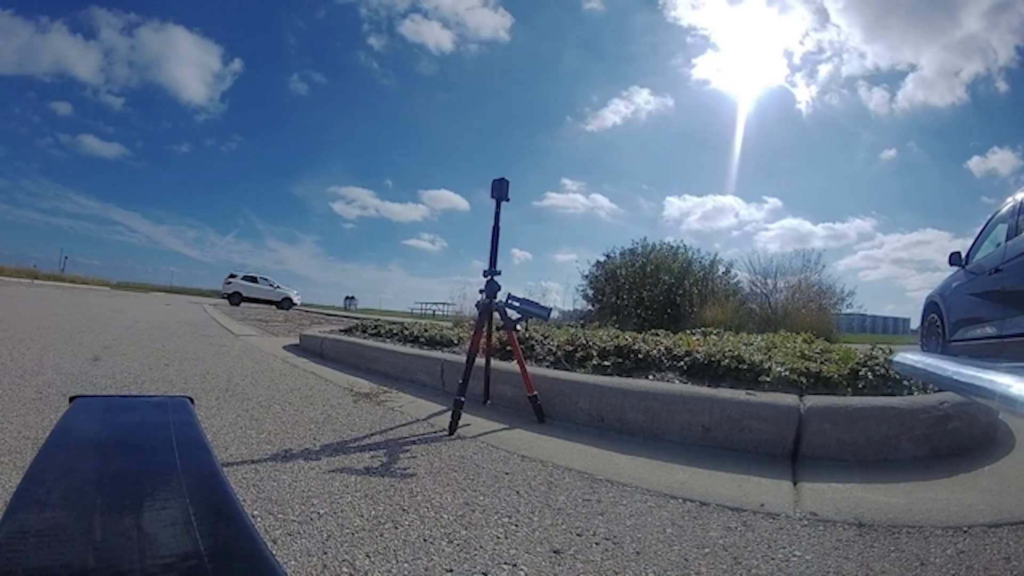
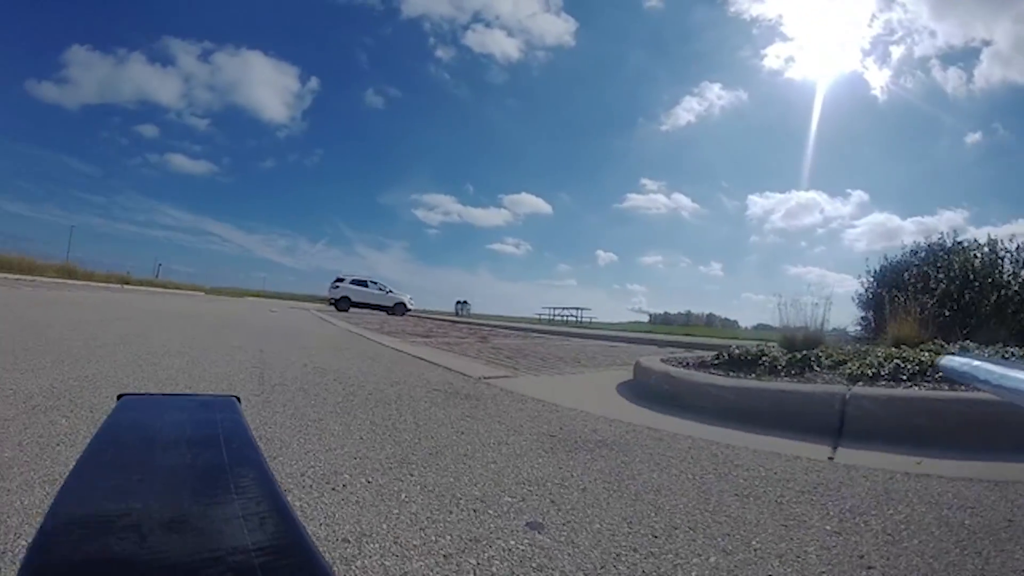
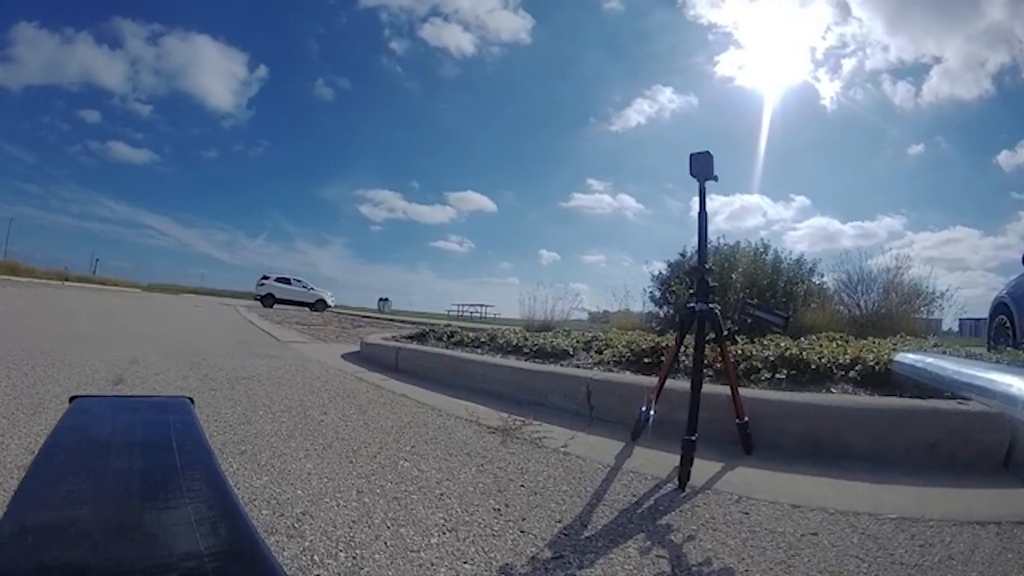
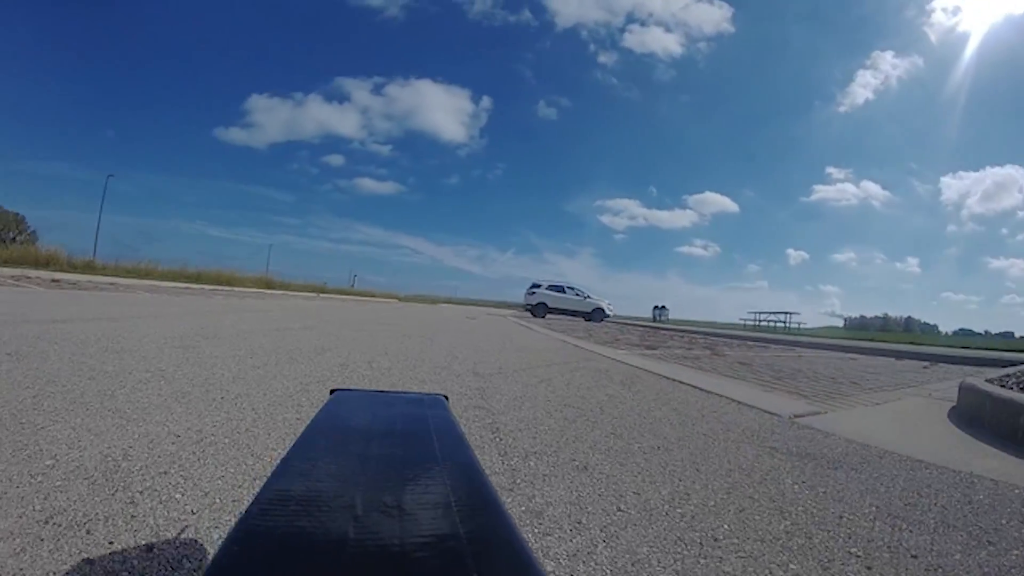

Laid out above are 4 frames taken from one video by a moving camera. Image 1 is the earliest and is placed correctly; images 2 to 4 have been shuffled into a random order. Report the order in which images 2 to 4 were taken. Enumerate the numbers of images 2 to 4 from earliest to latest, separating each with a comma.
3, 2, 4
